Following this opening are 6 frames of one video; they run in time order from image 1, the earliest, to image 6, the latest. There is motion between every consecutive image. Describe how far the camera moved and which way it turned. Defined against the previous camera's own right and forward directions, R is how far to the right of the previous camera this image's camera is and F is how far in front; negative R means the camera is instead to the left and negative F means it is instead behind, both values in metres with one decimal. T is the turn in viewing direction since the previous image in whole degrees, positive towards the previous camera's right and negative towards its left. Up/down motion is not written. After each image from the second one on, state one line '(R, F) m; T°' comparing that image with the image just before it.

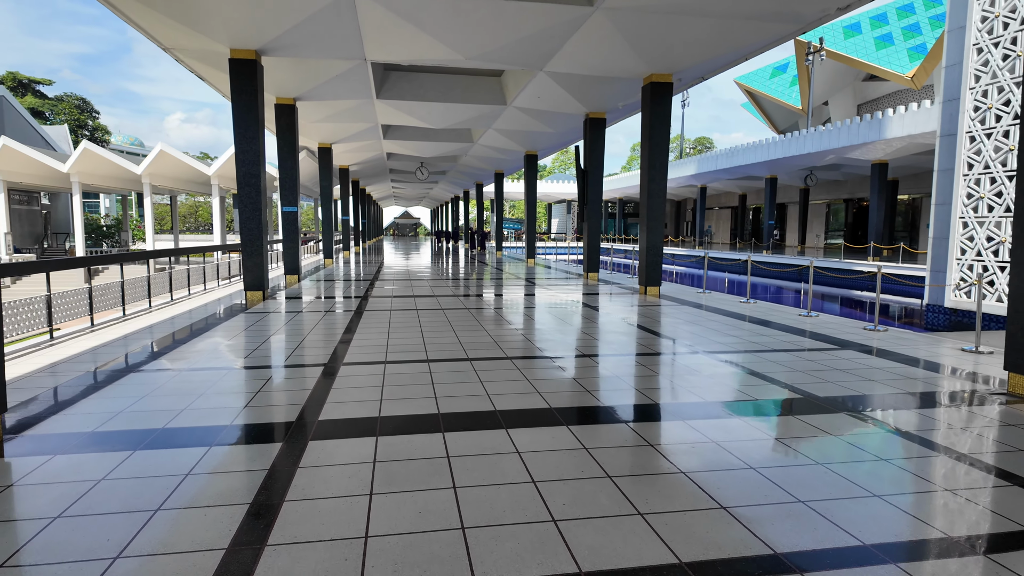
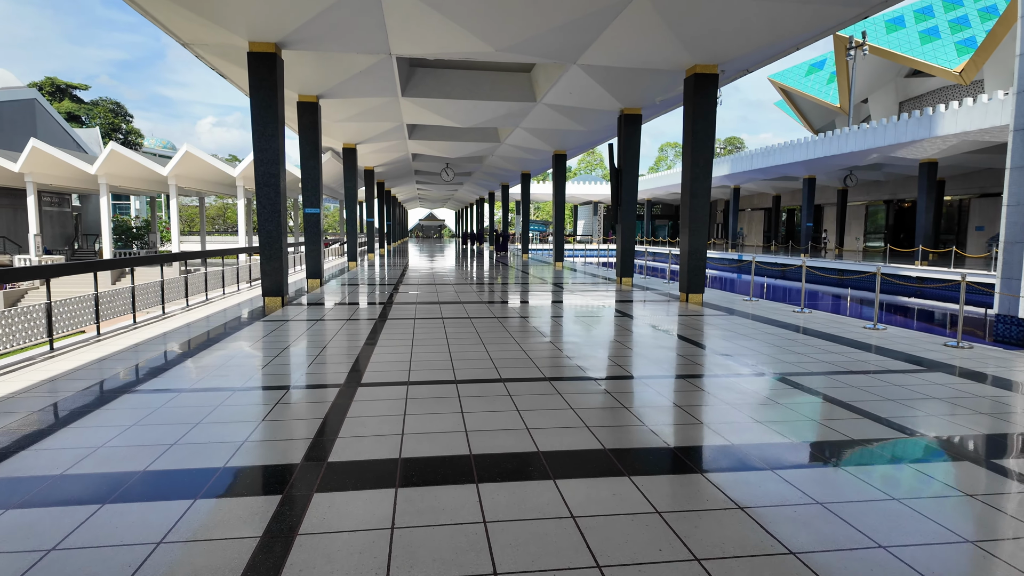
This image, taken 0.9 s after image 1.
(-0.1, +0.6) m; -2°
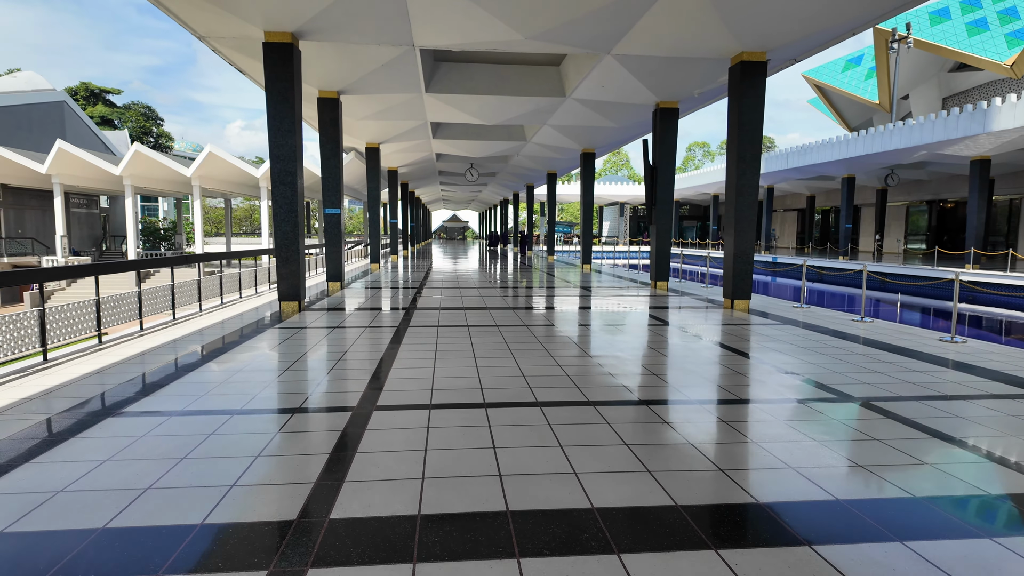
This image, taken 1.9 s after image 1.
(-0.1, +0.6) m; -2°
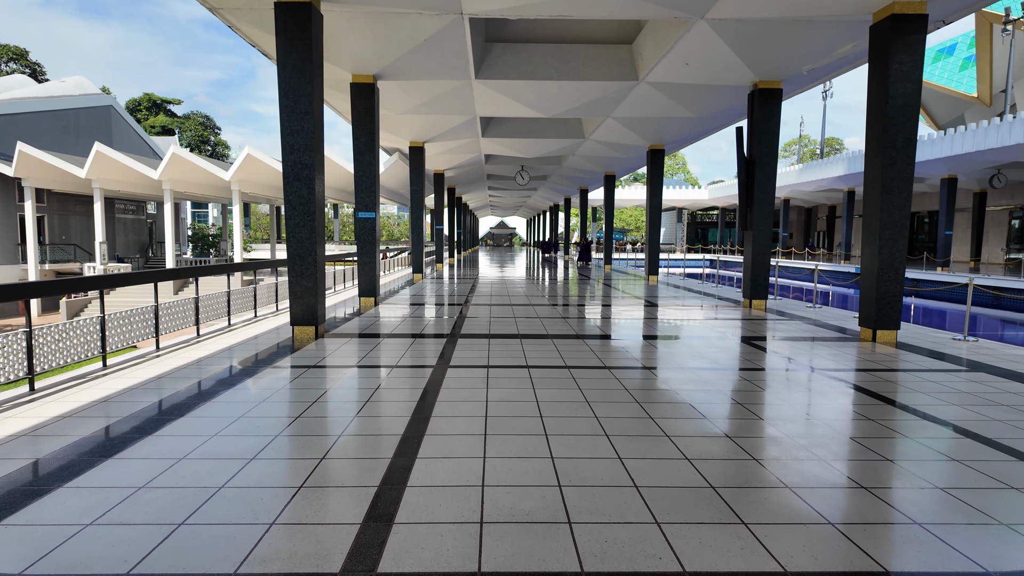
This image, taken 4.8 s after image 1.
(-0.3, +2.0) m; -4°
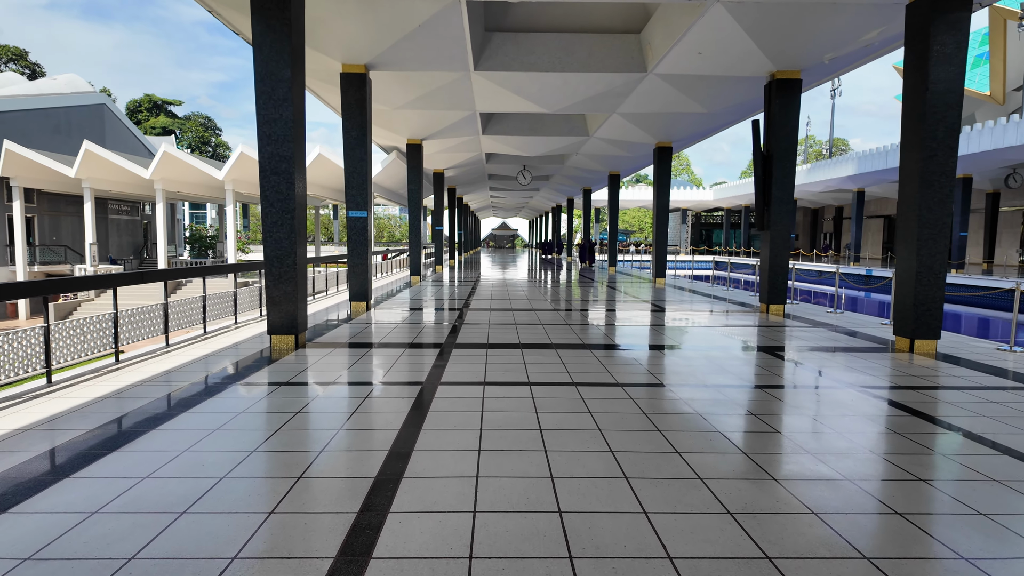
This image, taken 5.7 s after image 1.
(0.0, +0.7) m; 0°
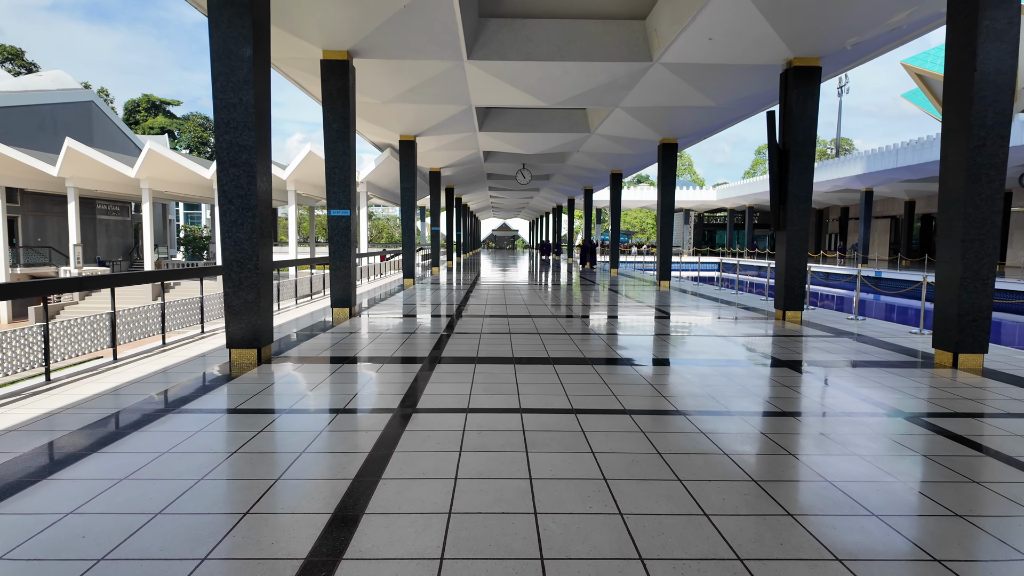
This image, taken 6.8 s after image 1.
(+0.1, +0.7) m; 0°
